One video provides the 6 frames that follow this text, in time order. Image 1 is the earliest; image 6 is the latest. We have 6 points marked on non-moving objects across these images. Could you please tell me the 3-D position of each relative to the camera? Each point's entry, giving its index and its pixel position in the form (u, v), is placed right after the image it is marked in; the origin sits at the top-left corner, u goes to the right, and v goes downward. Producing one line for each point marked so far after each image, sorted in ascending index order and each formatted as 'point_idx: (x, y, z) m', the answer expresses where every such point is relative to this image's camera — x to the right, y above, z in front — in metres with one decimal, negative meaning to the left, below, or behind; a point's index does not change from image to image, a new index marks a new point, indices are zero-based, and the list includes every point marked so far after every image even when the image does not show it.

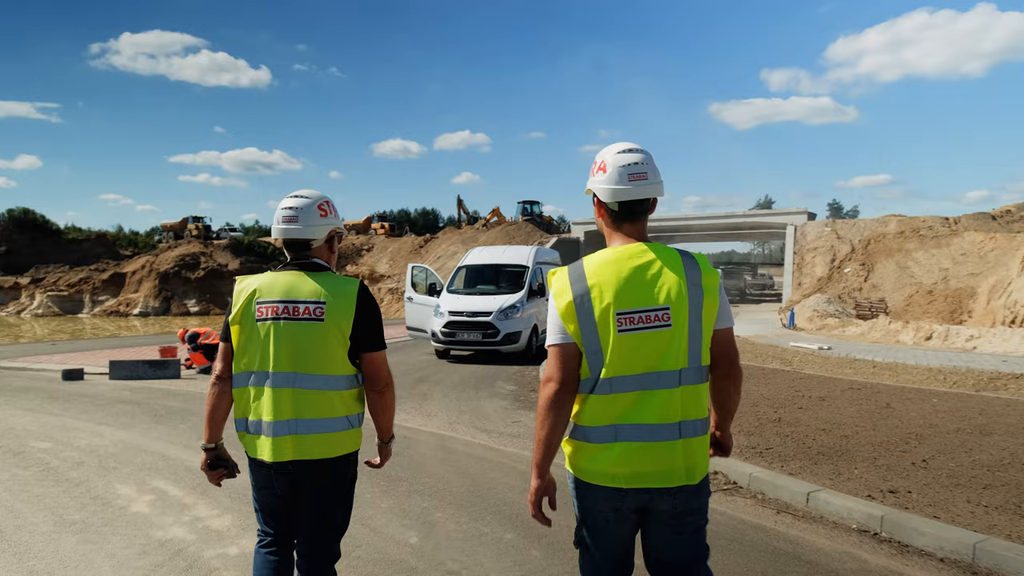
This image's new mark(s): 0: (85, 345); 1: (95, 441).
0: (-9.9, -1.3, +16.3) m
1: (-3.9, -1.5, +6.7) m
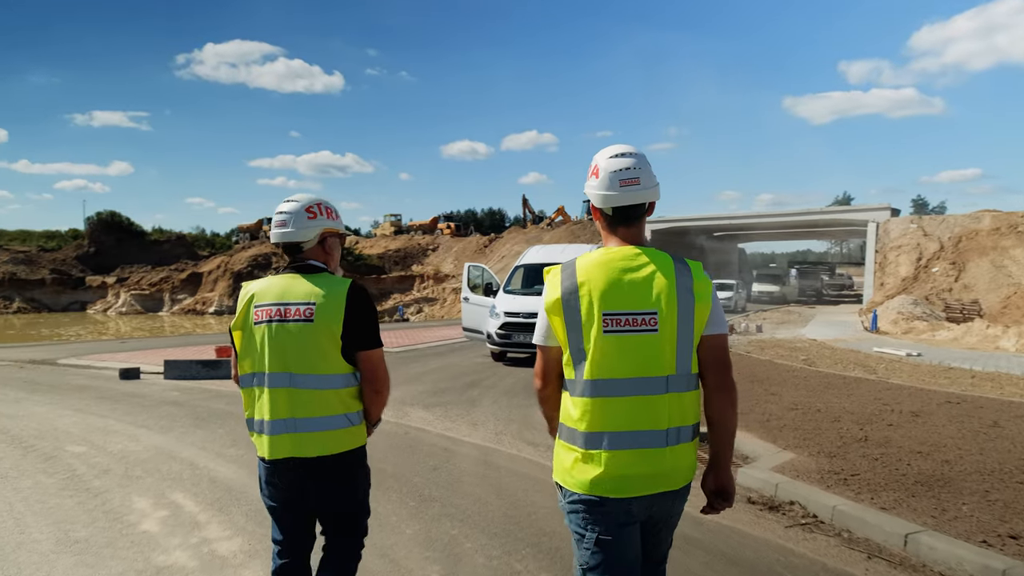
0: (-8.5, -1.3, +16.6) m
1: (-3.5, -1.4, +6.5) m
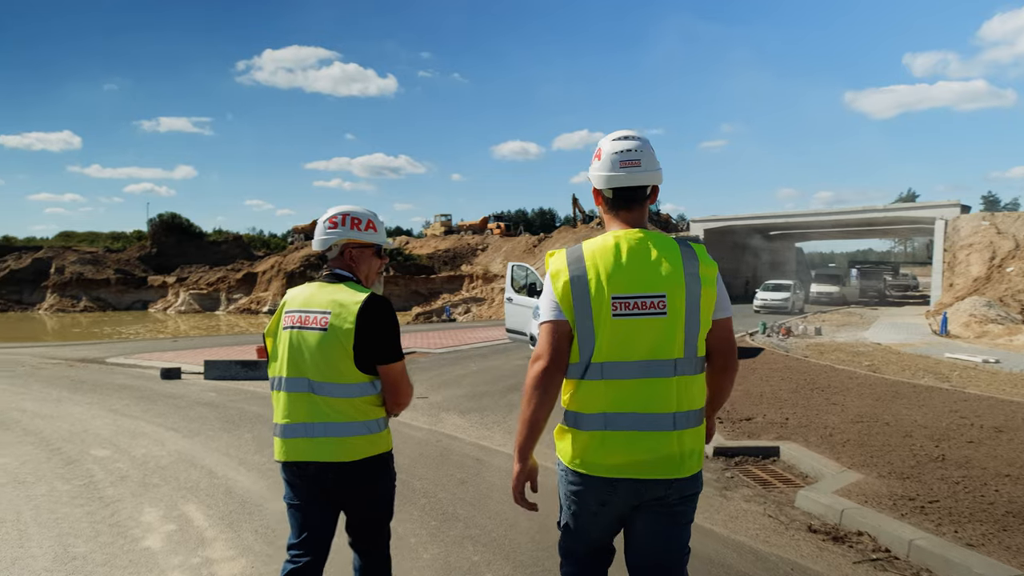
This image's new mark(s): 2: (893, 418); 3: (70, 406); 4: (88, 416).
0: (-7.5, -1.3, +16.7) m
1: (-3.2, -1.4, +6.3) m
2: (+3.8, -1.3, +7.0) m
3: (-5.4, -1.4, +8.7) m
4: (-4.8, -1.4, +8.0) m
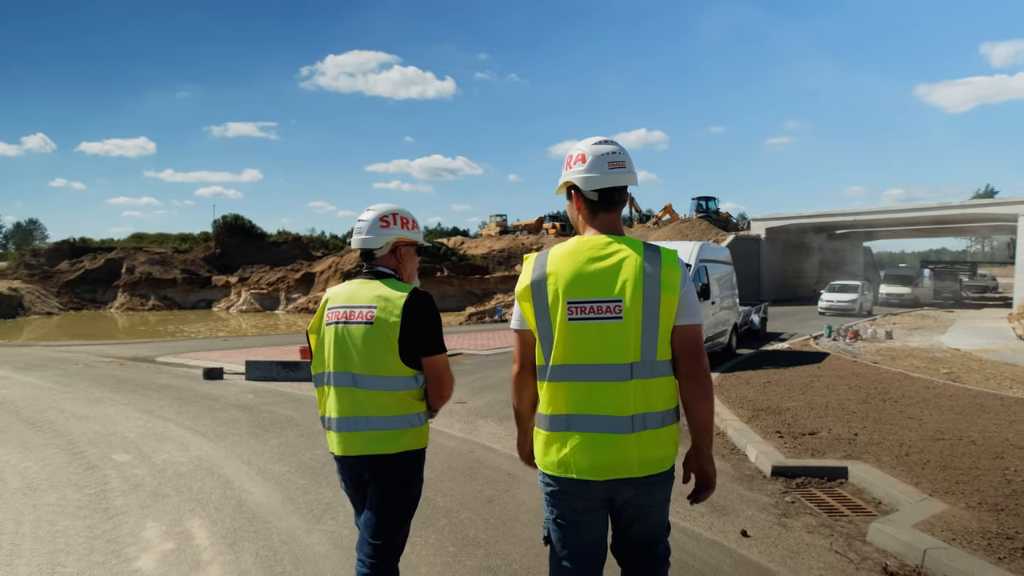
0: (-6.3, -1.3, +16.8) m
1: (-2.9, -1.4, +6.1) m
2: (+4.1, -1.3, +6.2) m
3: (-4.9, -1.4, +8.6) m
4: (-4.3, -1.4, +7.9) m
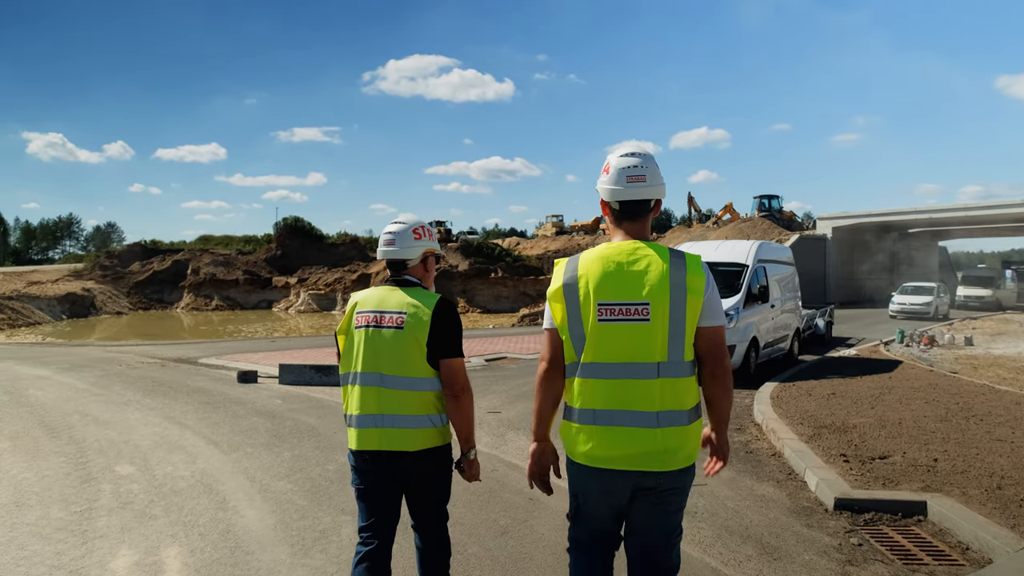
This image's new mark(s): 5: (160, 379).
0: (-5.2, -1.3, +16.7) m
1: (-2.7, -1.5, +5.7) m
2: (+4.3, -1.3, +5.3) m
3: (-4.5, -1.4, +8.4) m
4: (-4.0, -1.4, +7.6) m
5: (-5.6, -1.4, +11.3) m
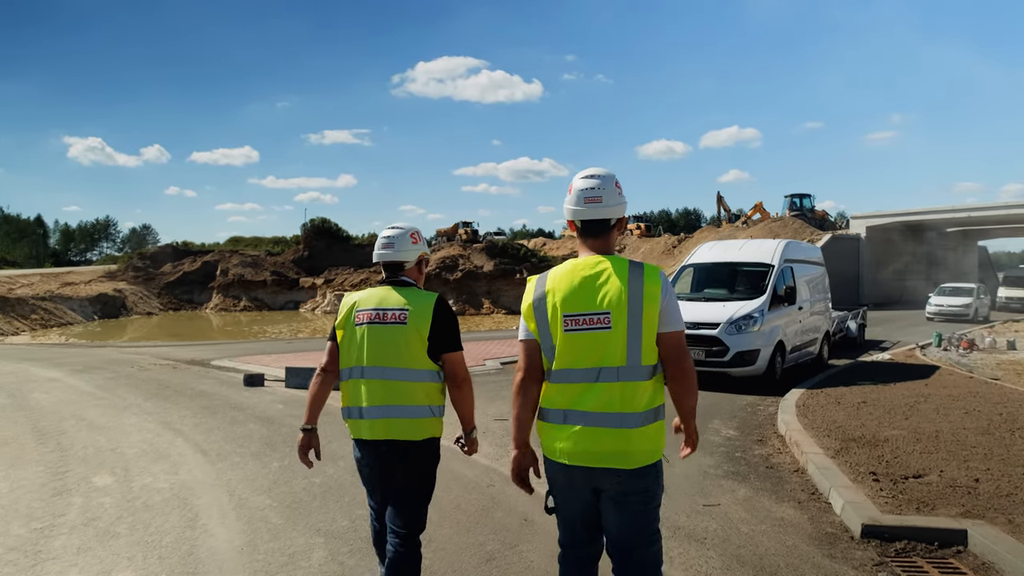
0: (-4.8, -1.4, +16.5) m
1: (-2.7, -1.5, +5.4) m
2: (+4.3, -1.3, +4.7) m
3: (-4.4, -1.5, +8.2) m
4: (-3.9, -1.5, +7.4) m
5: (-5.4, -1.5, +11.1) m
